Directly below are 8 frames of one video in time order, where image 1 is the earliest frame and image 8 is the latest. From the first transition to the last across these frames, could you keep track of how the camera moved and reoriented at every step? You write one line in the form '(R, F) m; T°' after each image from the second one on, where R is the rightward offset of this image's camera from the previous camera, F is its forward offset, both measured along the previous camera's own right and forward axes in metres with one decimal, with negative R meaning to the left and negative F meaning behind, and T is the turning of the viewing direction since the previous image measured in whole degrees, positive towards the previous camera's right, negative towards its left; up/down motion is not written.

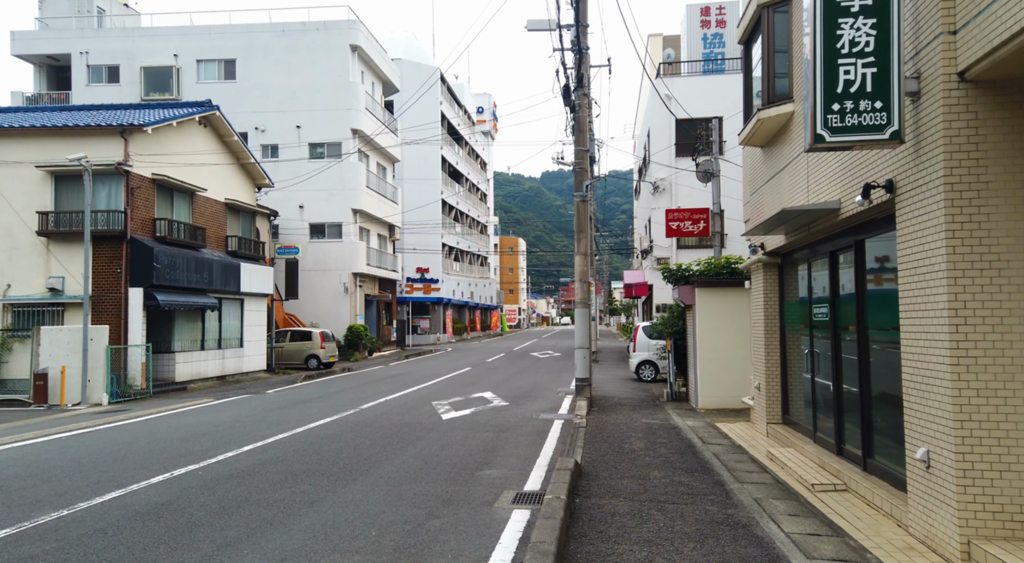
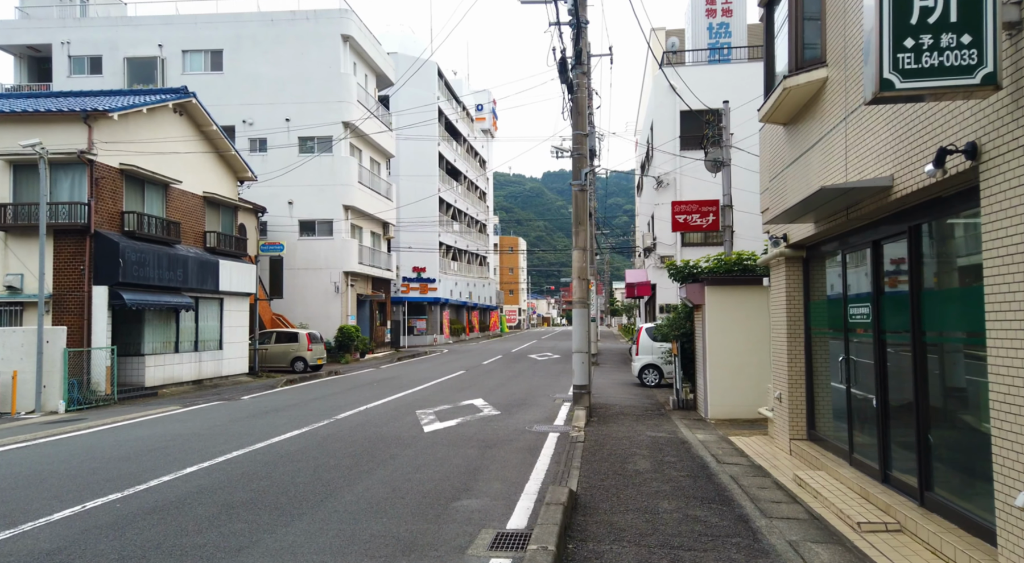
(+0.2, +1.2) m; 0°
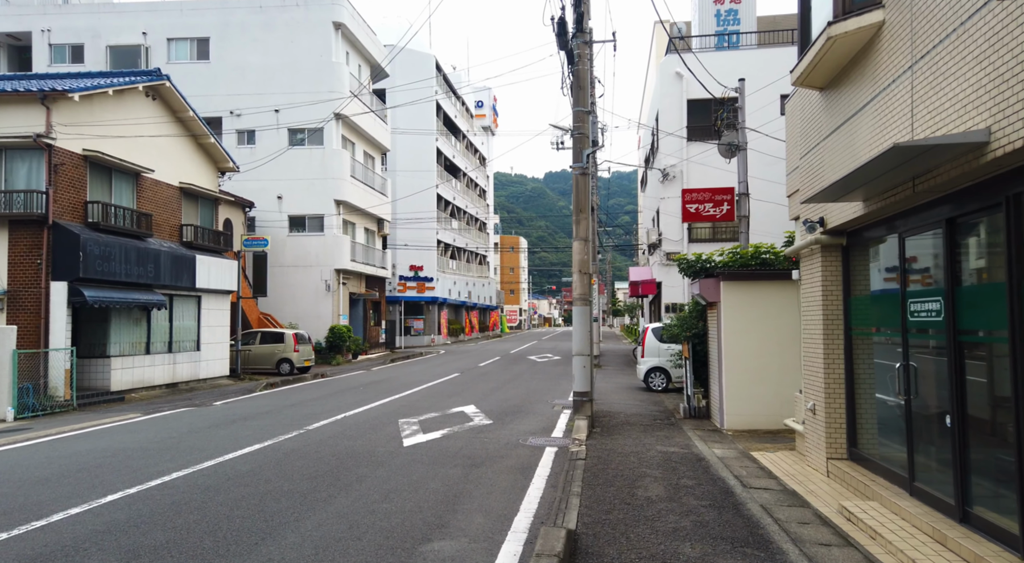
(+0.1, +1.3) m; 0°
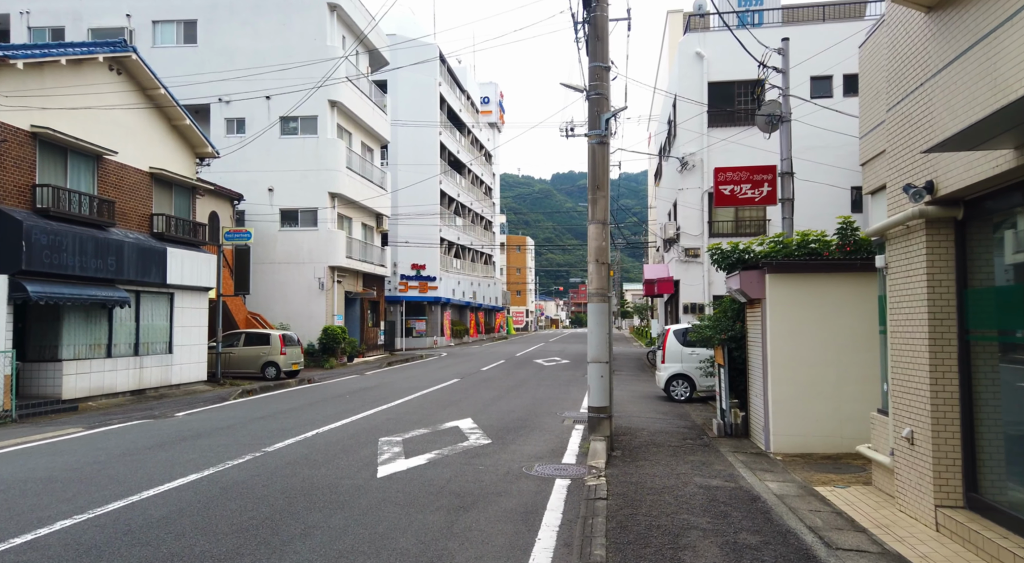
(+0.1, +1.9) m; -1°
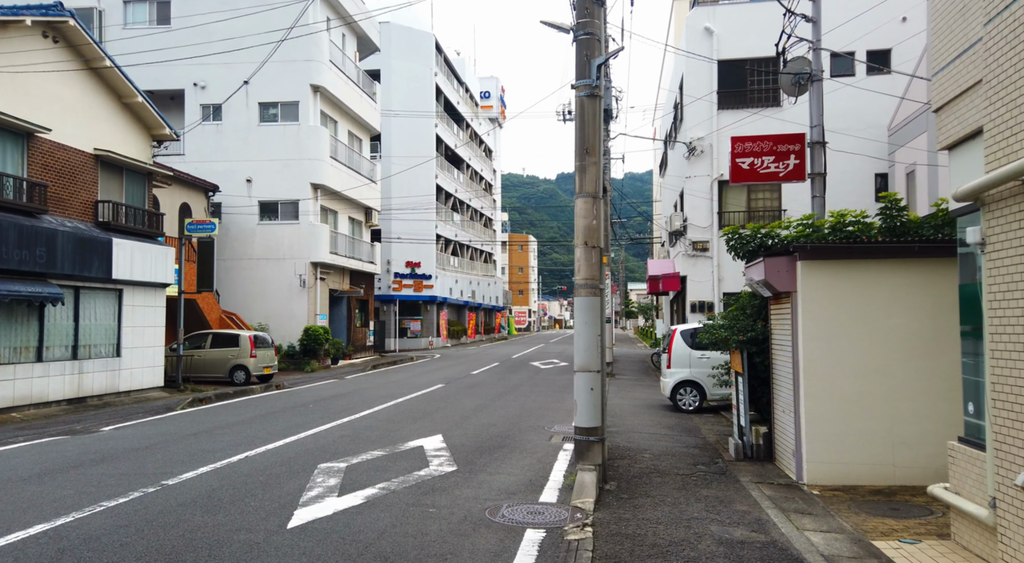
(+0.4, +1.9) m; 0°
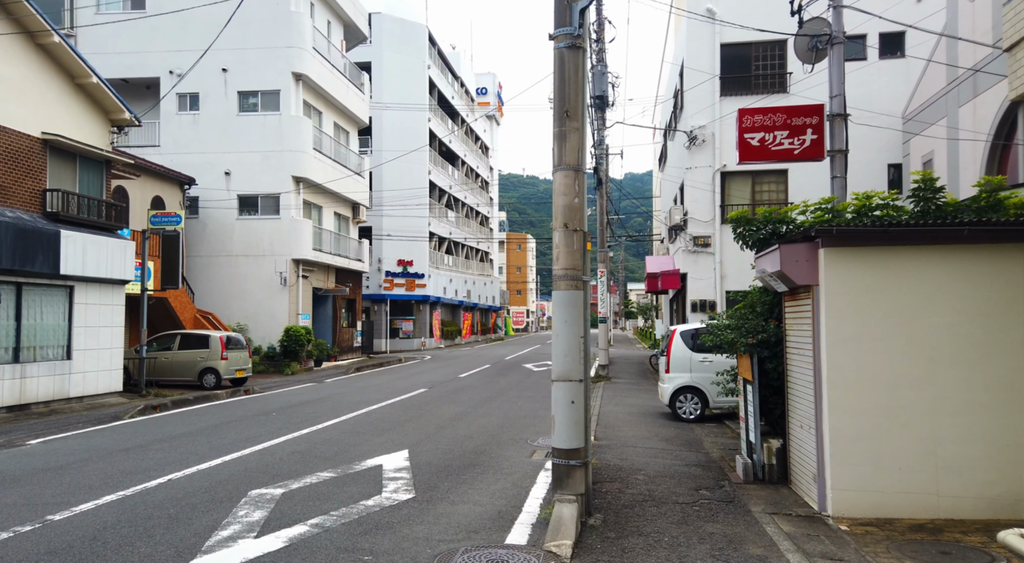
(+0.3, +1.3) m; 0°
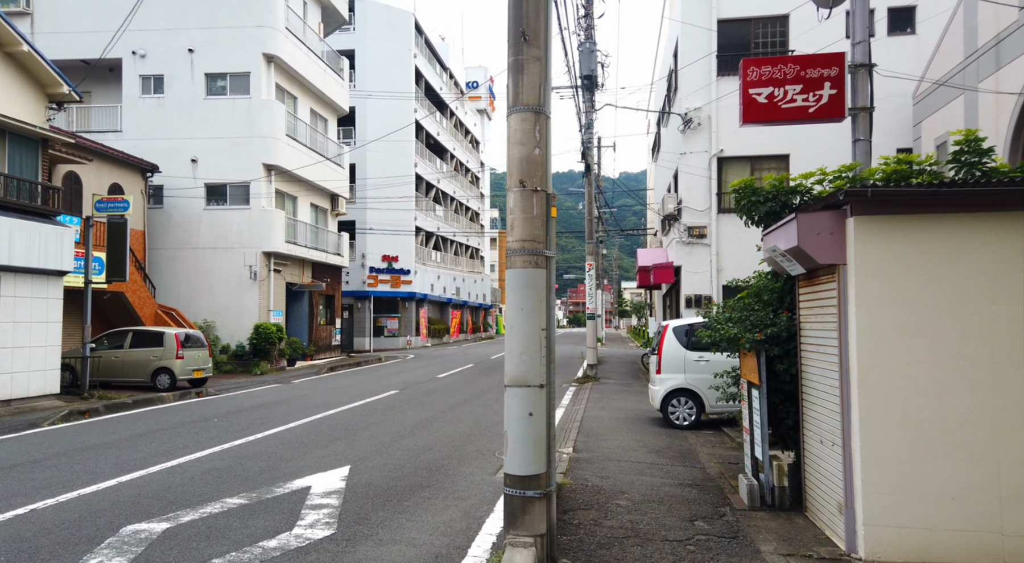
(+0.4, +1.4) m; 0°
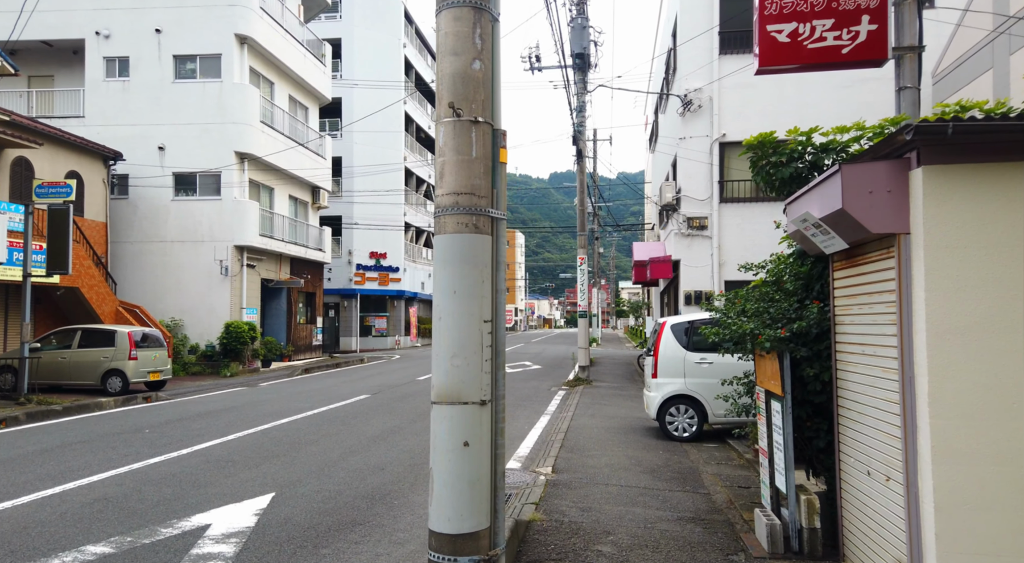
(+0.3, +1.4) m; 0°
